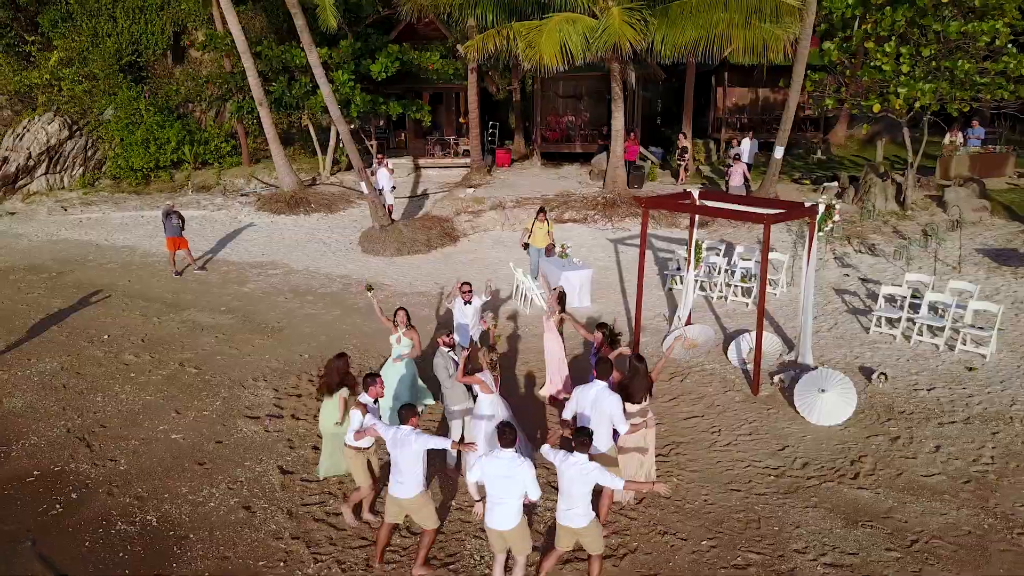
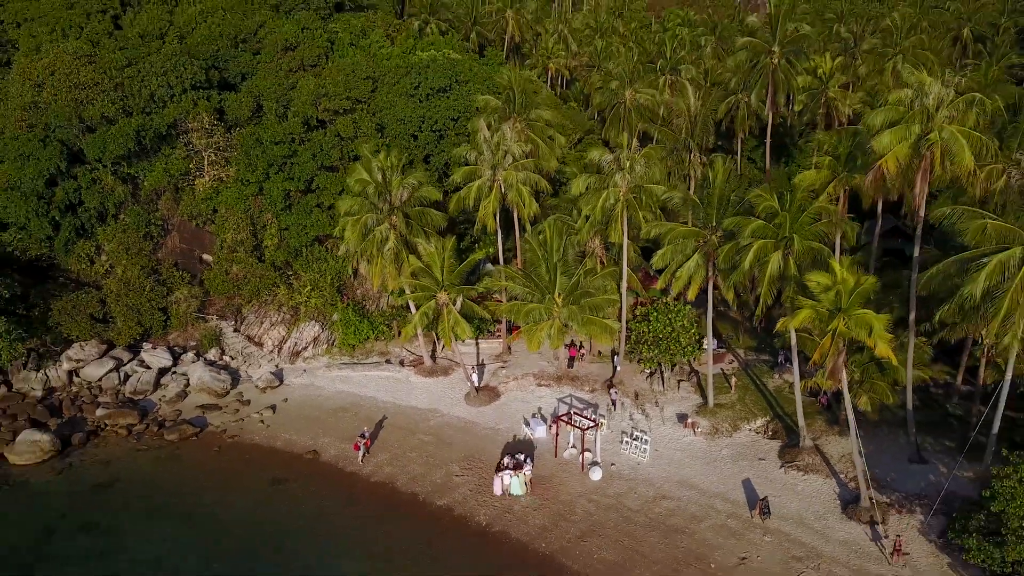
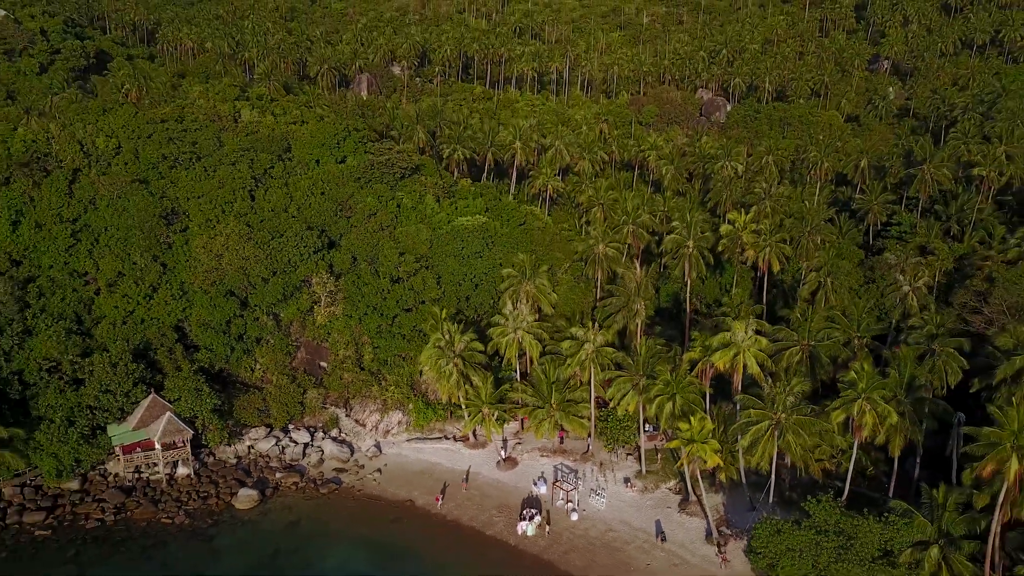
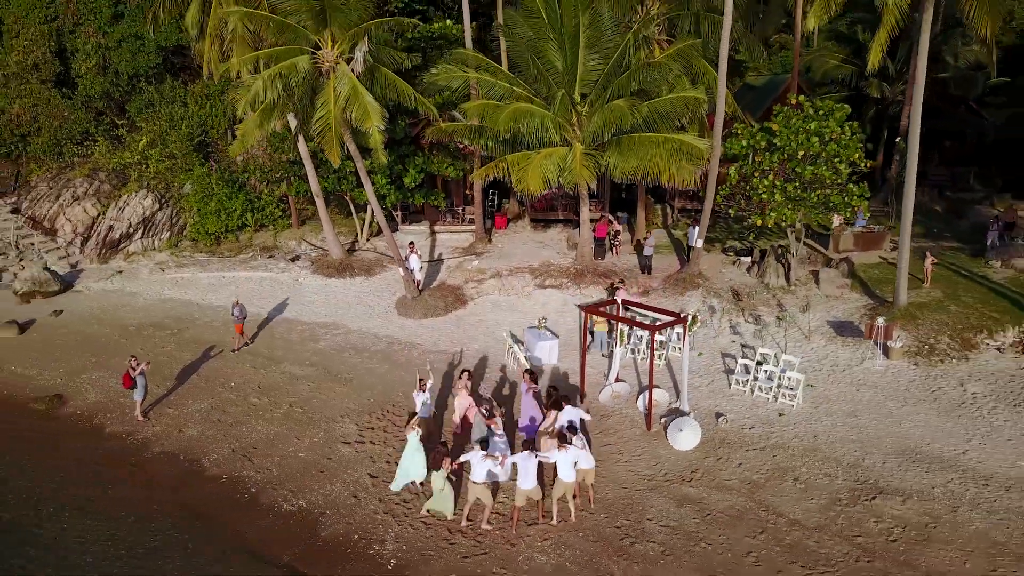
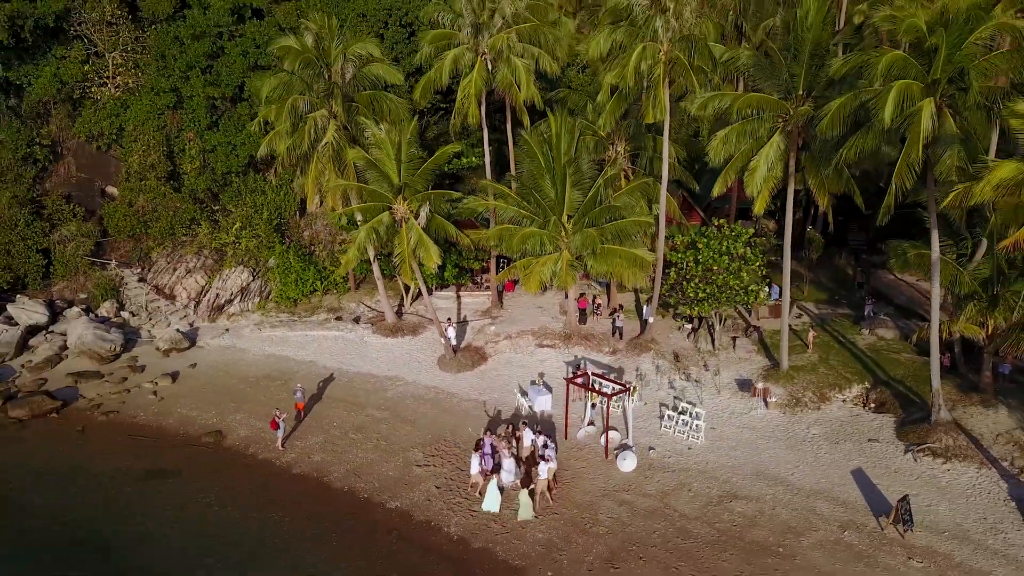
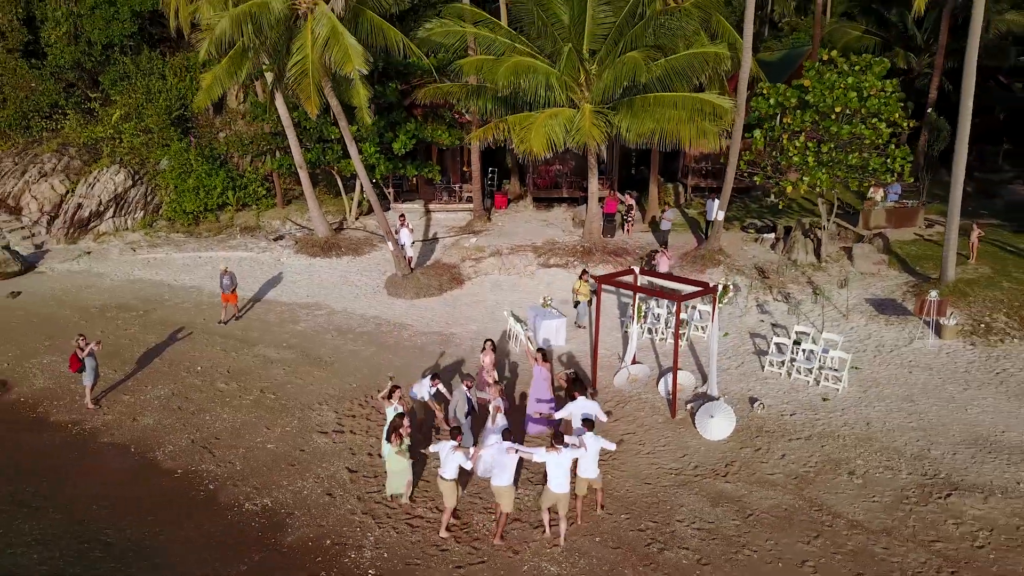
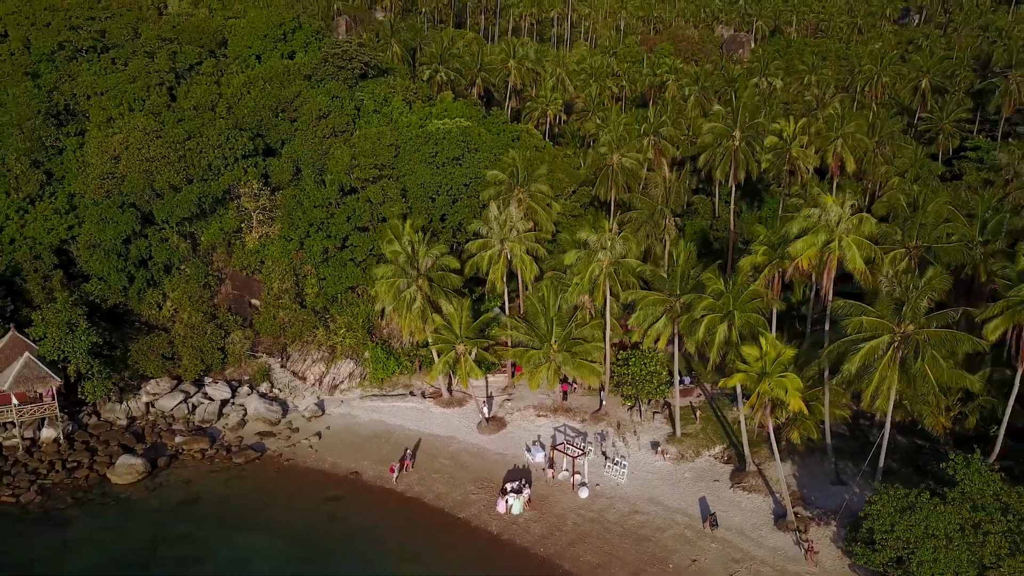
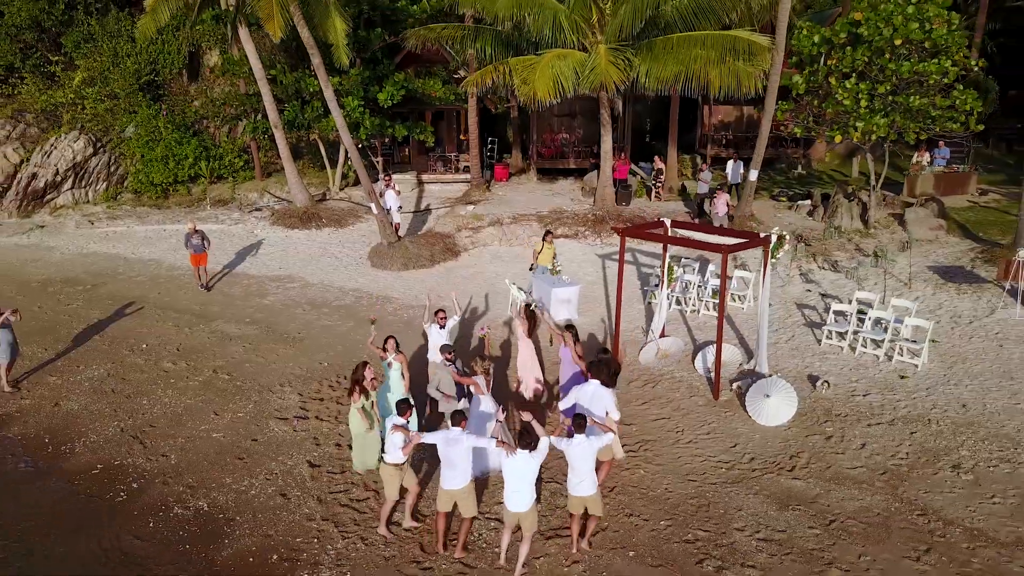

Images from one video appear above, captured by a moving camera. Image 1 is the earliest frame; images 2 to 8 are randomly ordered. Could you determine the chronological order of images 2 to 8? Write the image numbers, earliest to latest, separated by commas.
8, 6, 4, 5, 2, 7, 3
